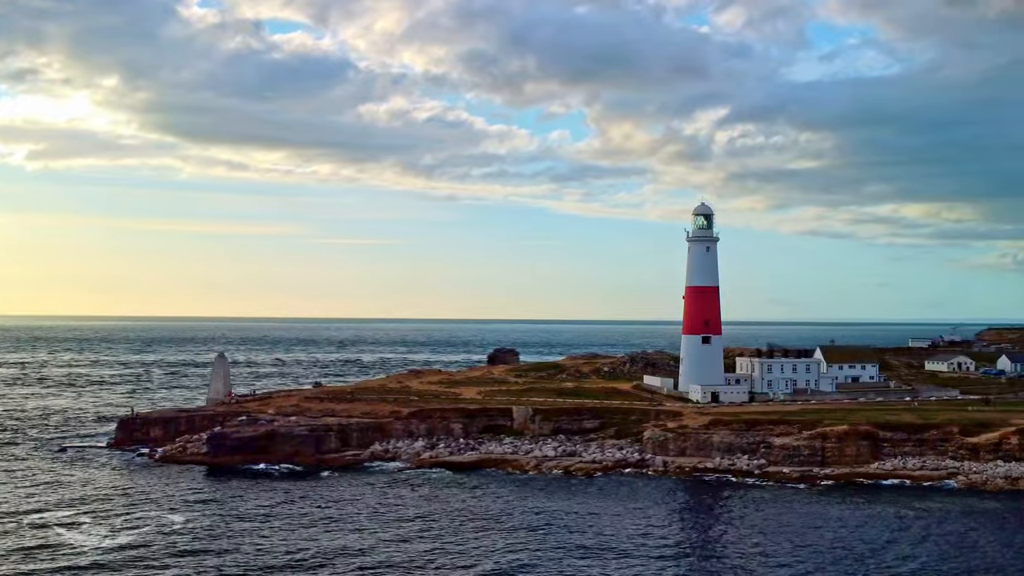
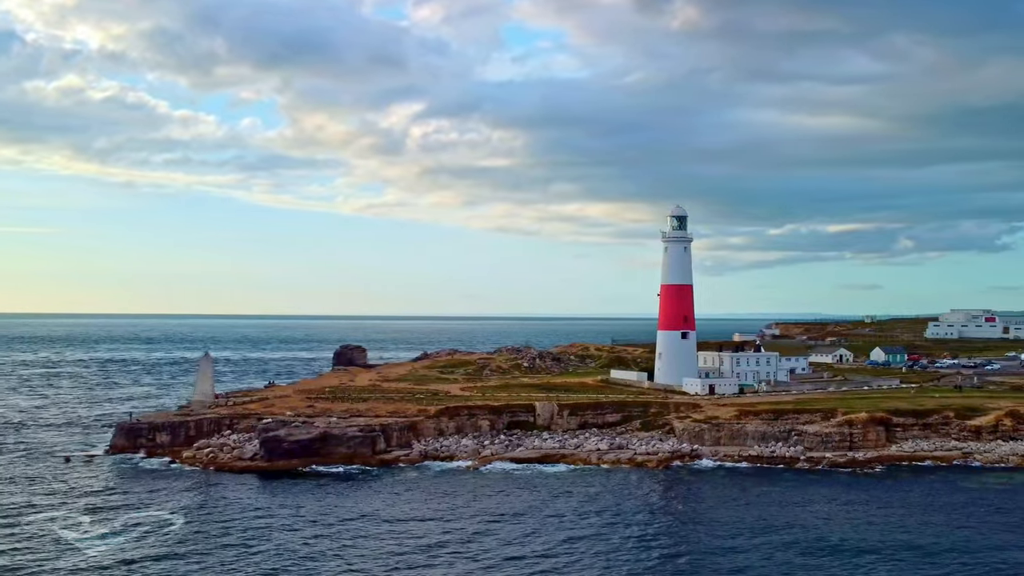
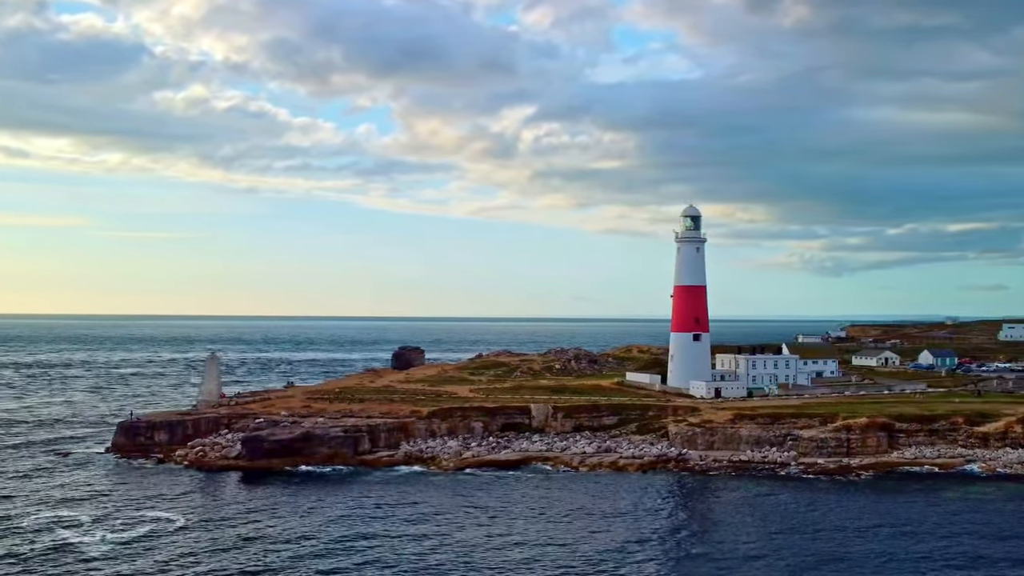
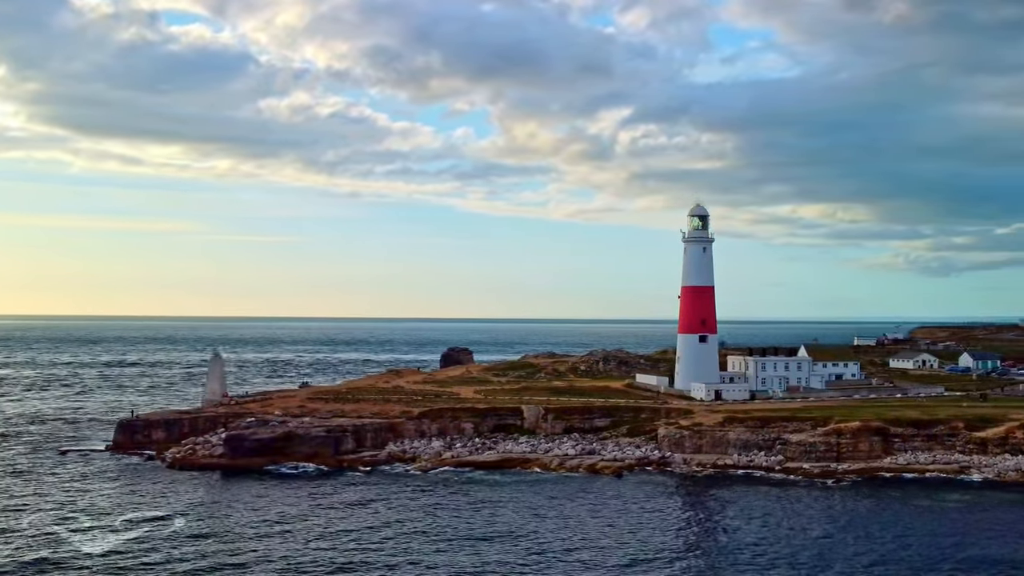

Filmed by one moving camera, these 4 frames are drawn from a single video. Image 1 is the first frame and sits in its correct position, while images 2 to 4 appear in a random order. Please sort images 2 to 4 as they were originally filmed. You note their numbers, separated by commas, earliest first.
4, 3, 2
